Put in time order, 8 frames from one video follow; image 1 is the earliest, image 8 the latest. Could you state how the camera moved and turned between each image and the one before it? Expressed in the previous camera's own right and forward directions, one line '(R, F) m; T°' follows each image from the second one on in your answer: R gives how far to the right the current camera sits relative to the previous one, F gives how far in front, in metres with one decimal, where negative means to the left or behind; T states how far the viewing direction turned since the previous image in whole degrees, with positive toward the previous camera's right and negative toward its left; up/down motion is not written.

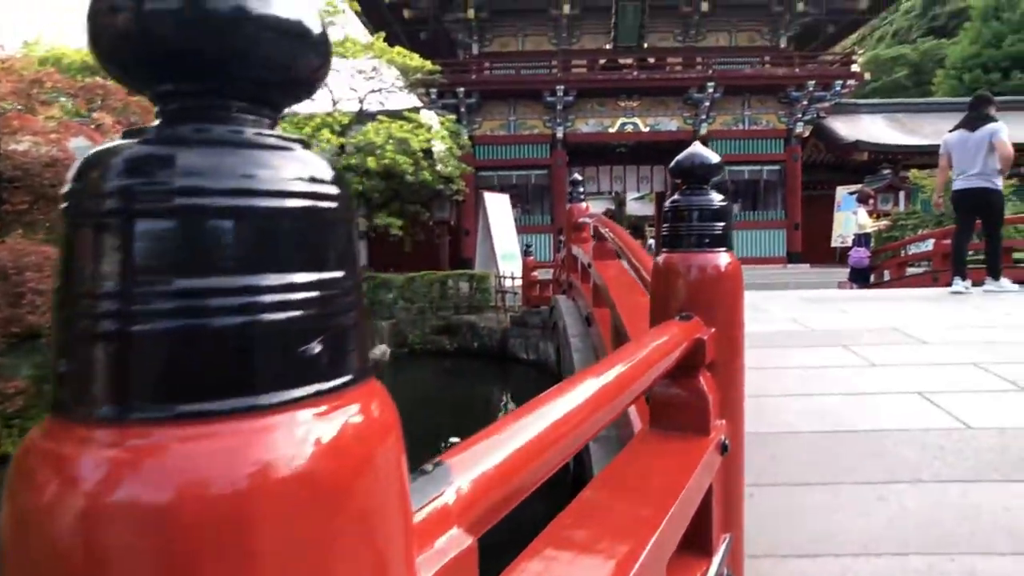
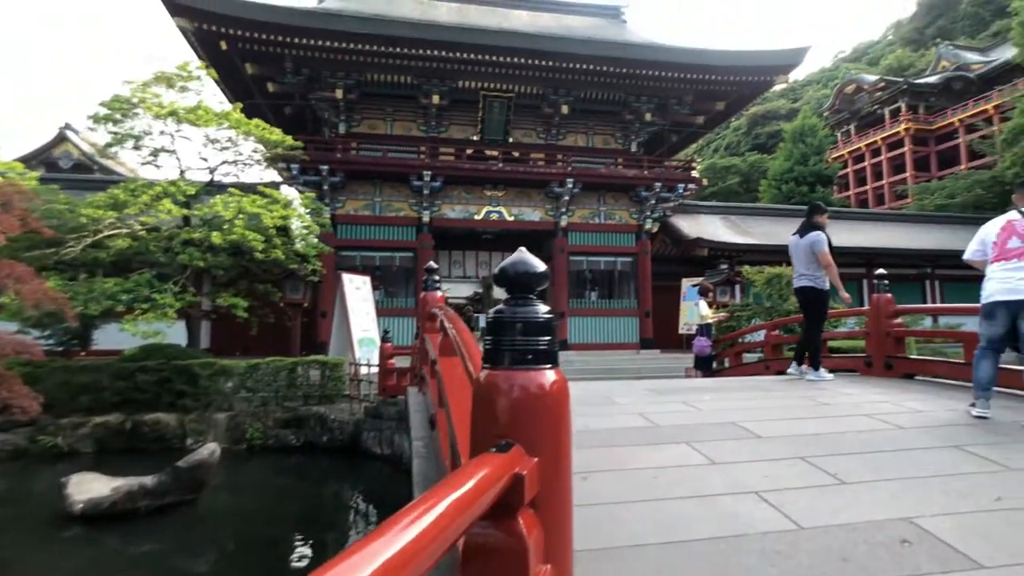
(+0.1, +0.2) m; +12°
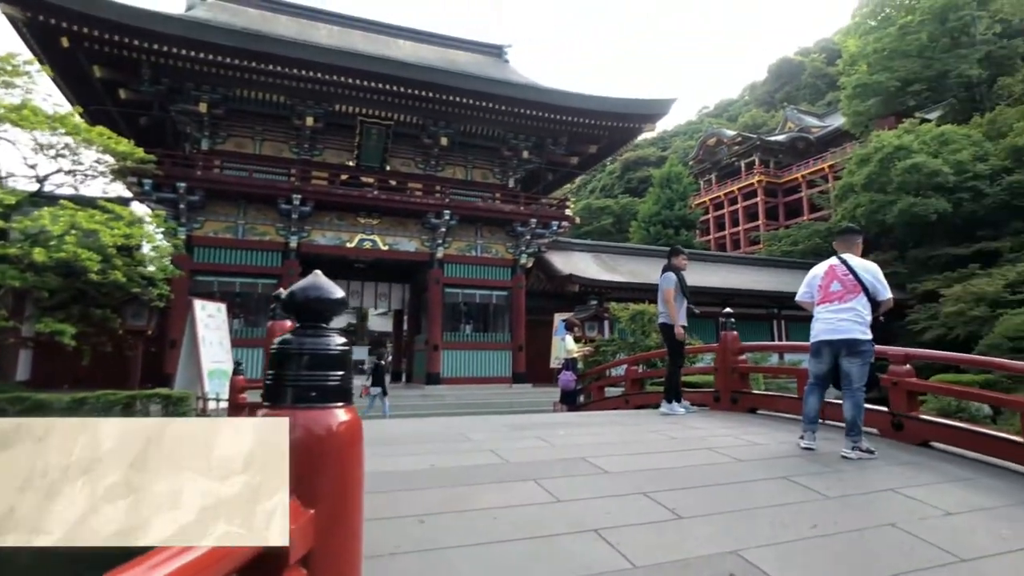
(+0.2, +0.1) m; +11°
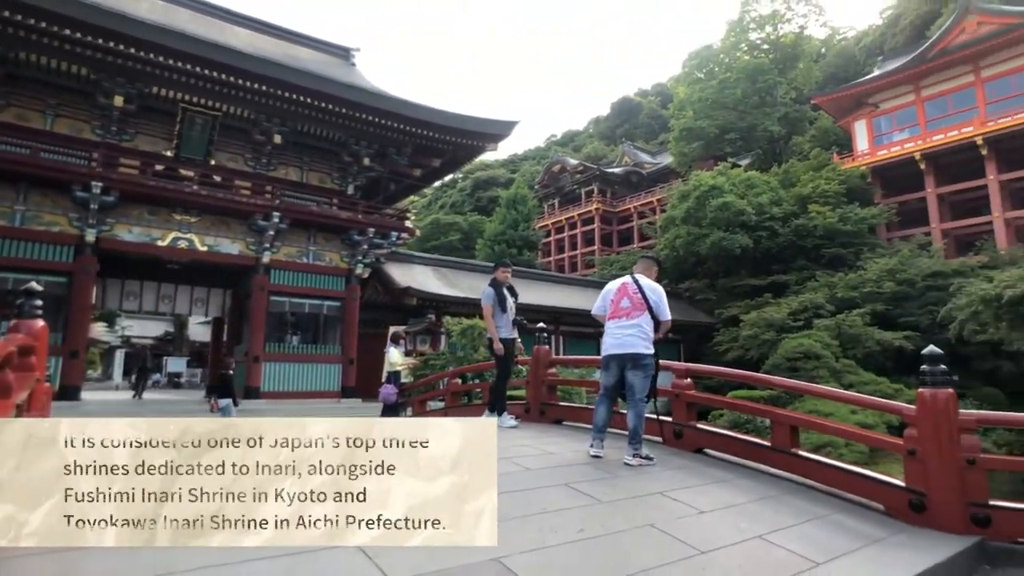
(+0.3, +0.1) m; +14°
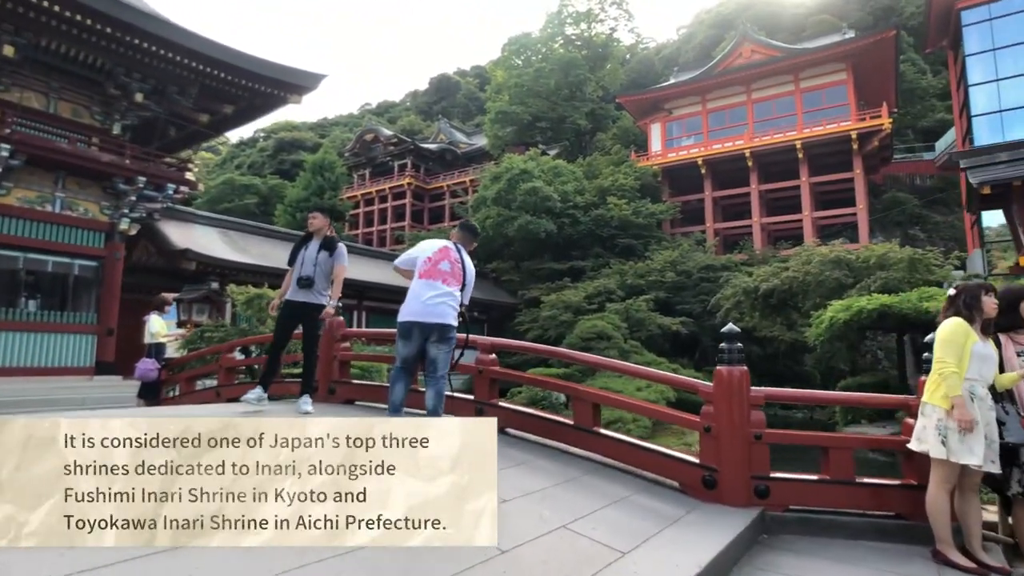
(+0.1, +0.3) m; +17°
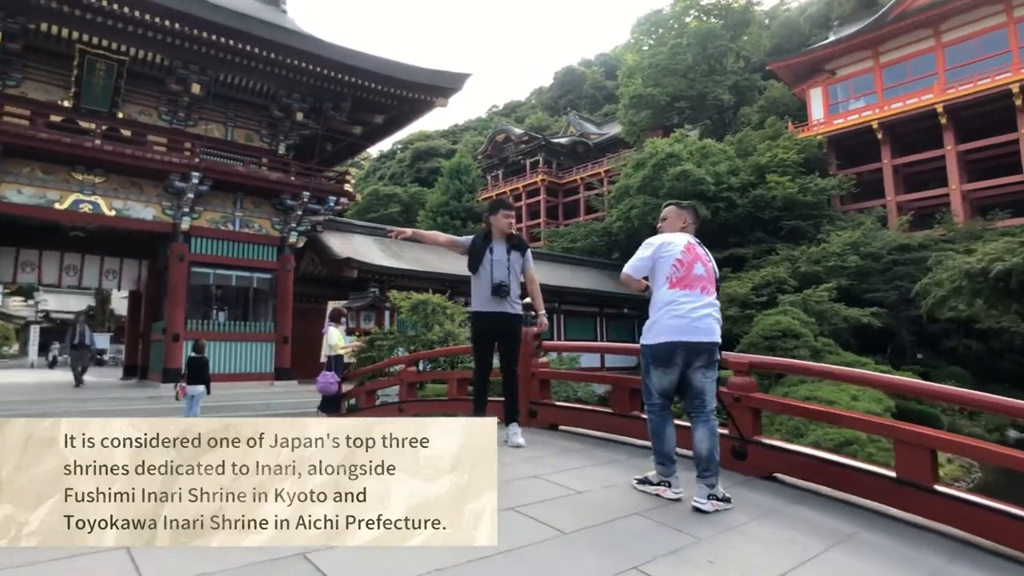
(-0.5, +0.4) m; -12°
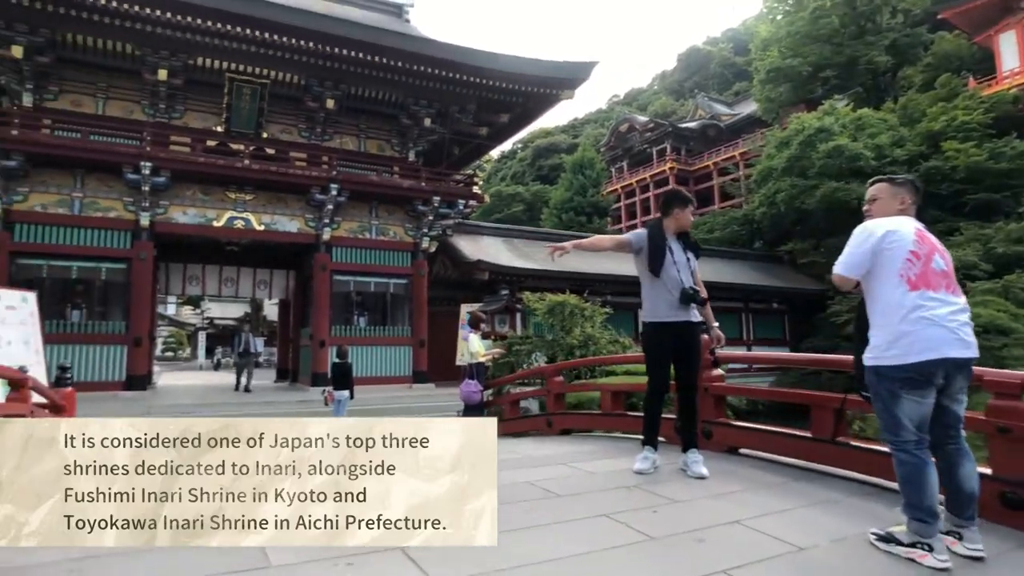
(-0.2, +0.4) m; -11°
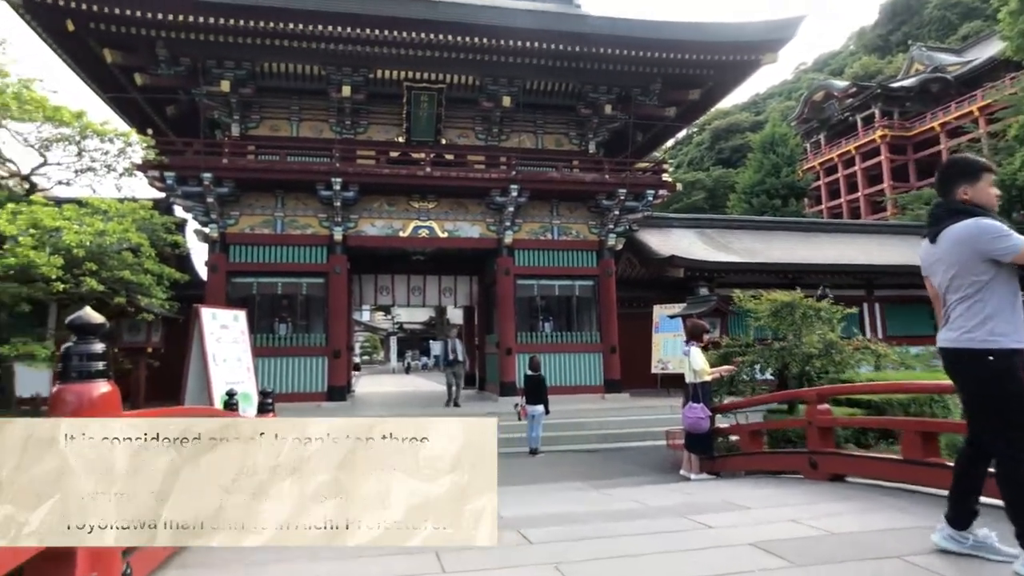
(-0.4, +0.8) m; -15°
